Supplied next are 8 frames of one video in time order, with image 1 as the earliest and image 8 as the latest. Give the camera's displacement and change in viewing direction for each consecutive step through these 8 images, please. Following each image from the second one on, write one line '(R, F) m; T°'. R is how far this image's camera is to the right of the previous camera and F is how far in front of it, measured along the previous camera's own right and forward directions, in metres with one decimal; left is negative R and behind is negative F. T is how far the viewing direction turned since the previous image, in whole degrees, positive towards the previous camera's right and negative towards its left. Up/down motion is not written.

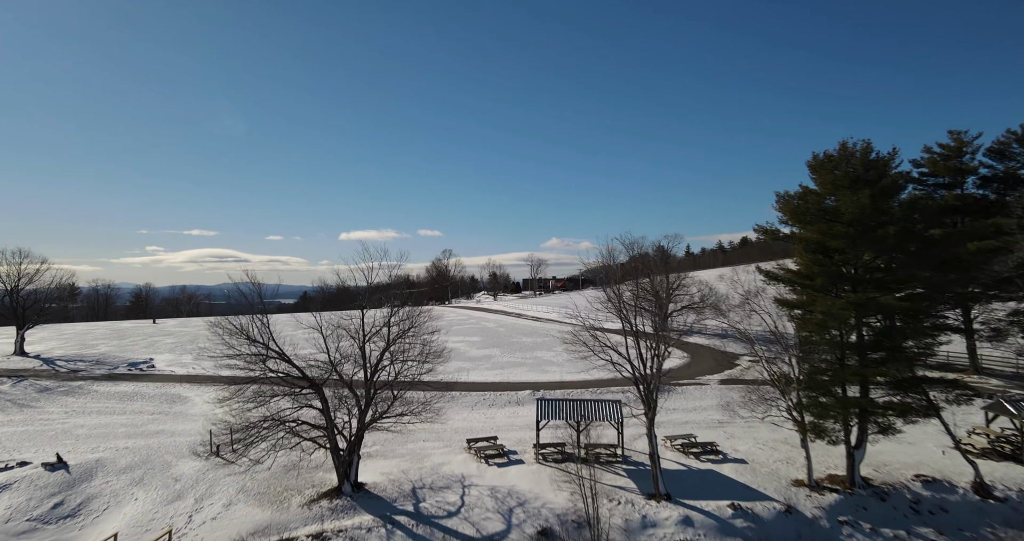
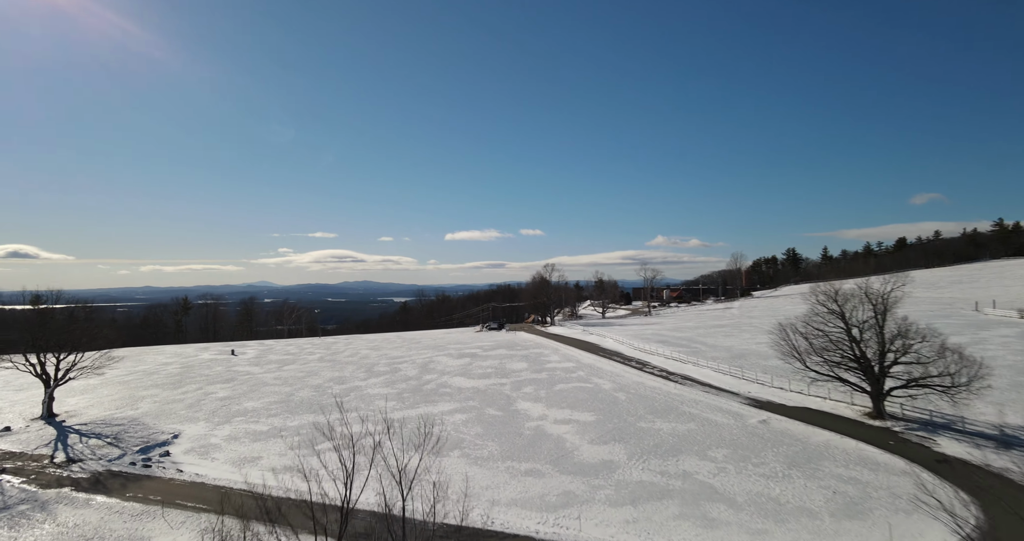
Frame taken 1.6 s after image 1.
(-1.1, +9.3) m; -12°
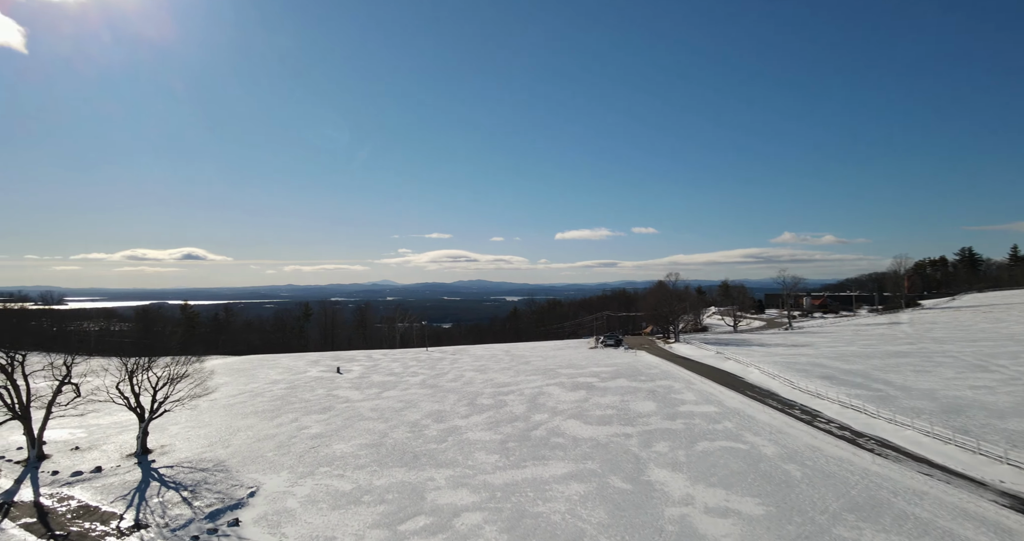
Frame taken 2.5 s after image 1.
(-0.9, +5.3) m; -12°
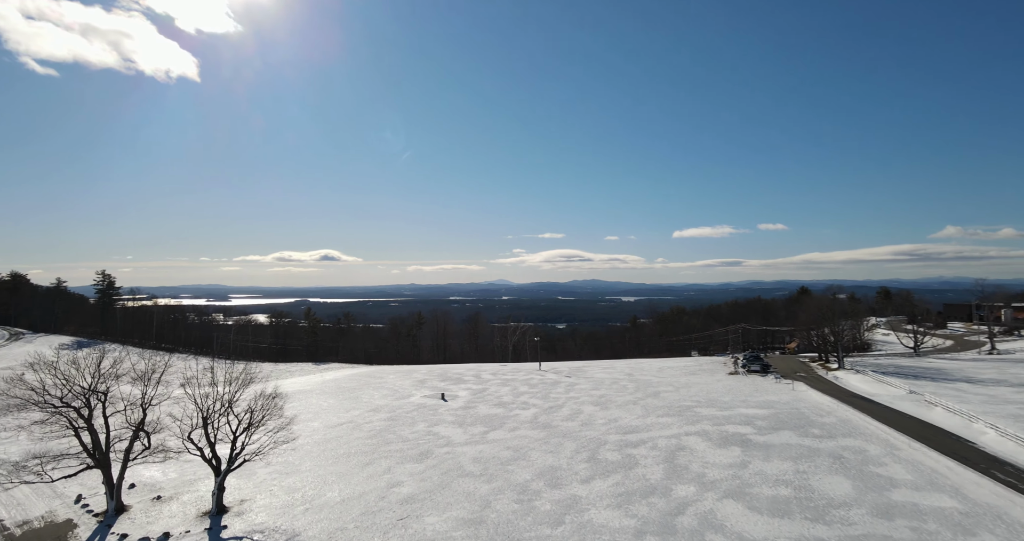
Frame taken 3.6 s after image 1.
(-0.9, +5.9) m; -13°
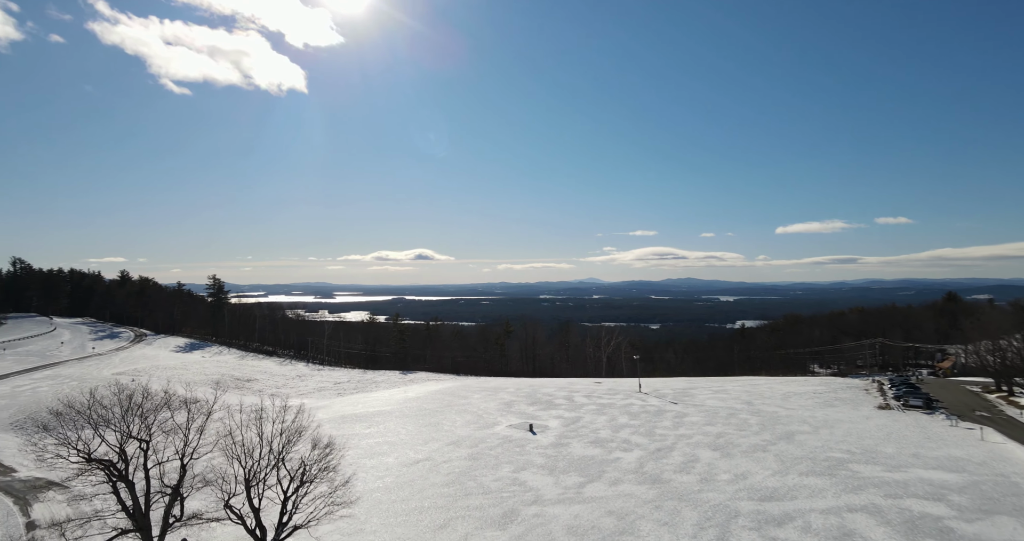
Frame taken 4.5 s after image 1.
(-0.6, +5.1) m; -10°
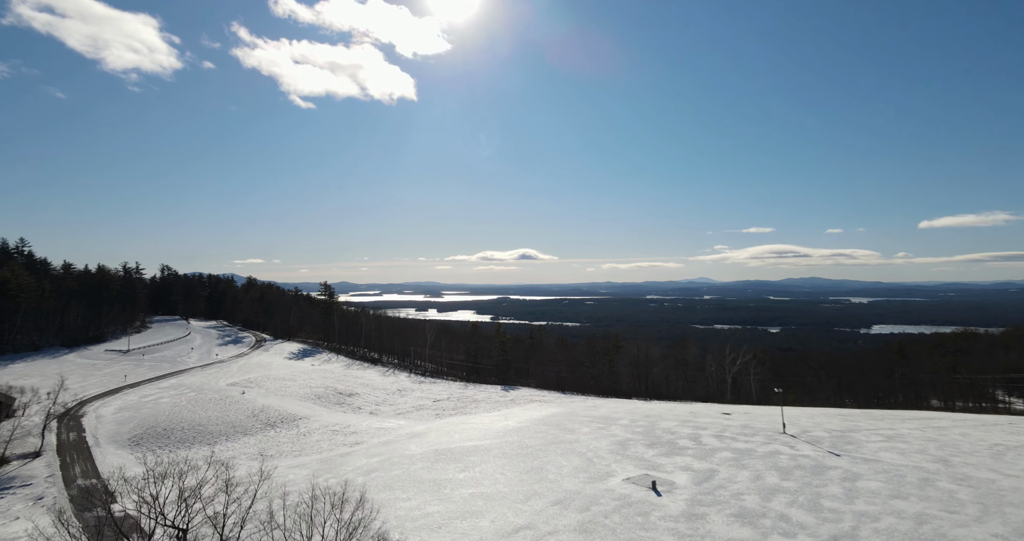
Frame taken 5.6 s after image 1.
(-0.8, +5.5) m; -12°
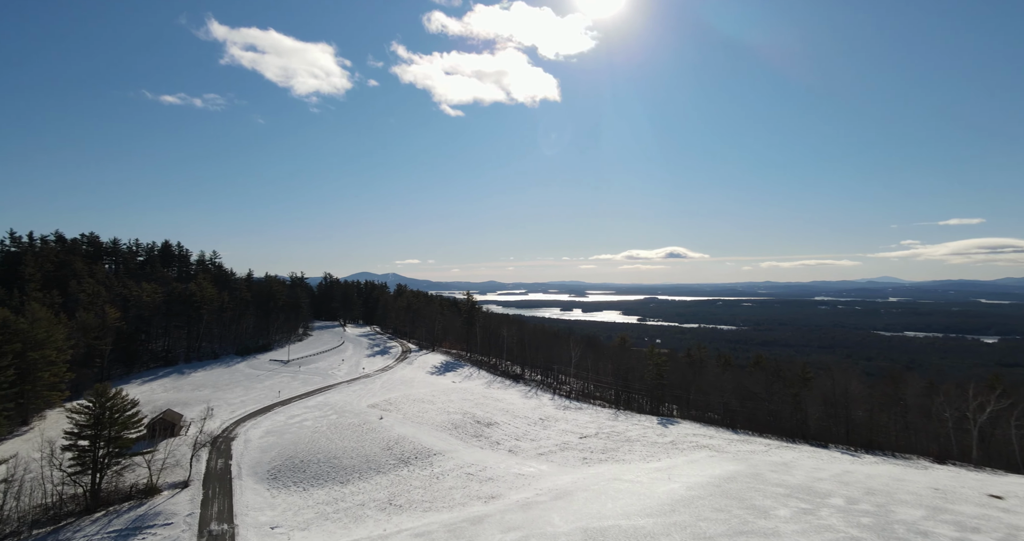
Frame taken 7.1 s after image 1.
(-1.5, +7.0) m; -16°
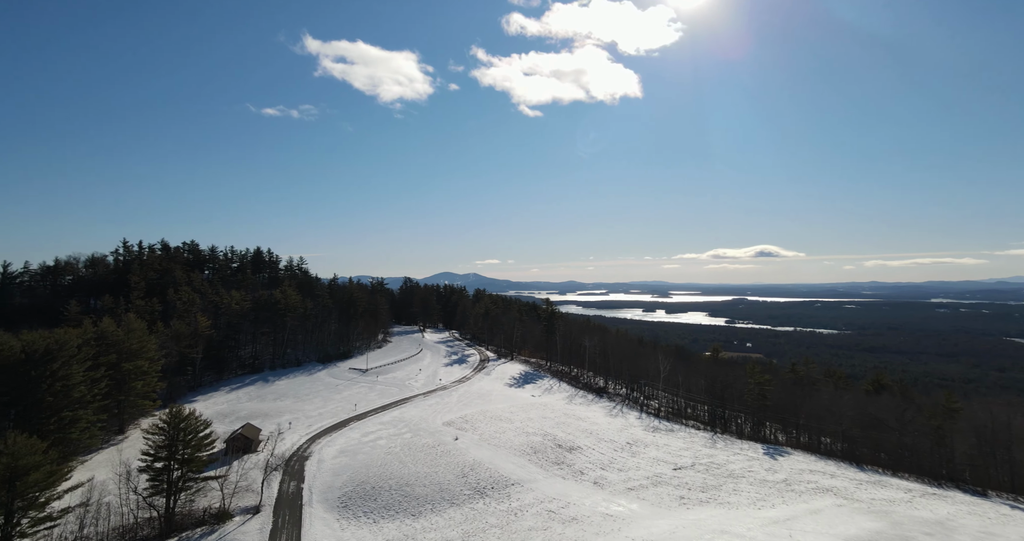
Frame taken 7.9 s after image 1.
(-0.6, +3.8) m; -9°
